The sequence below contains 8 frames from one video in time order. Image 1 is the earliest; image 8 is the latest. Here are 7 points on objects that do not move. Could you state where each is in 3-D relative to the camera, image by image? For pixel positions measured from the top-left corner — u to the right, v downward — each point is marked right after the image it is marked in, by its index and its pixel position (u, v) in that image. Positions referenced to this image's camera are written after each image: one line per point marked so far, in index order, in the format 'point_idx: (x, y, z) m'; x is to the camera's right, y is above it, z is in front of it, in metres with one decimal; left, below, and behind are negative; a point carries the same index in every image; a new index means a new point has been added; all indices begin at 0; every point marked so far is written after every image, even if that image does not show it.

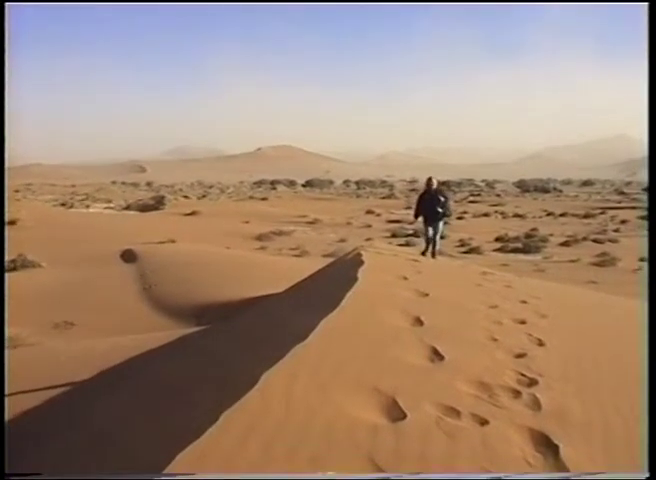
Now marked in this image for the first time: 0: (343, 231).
0: (+0.1, +0.1, +6.9) m
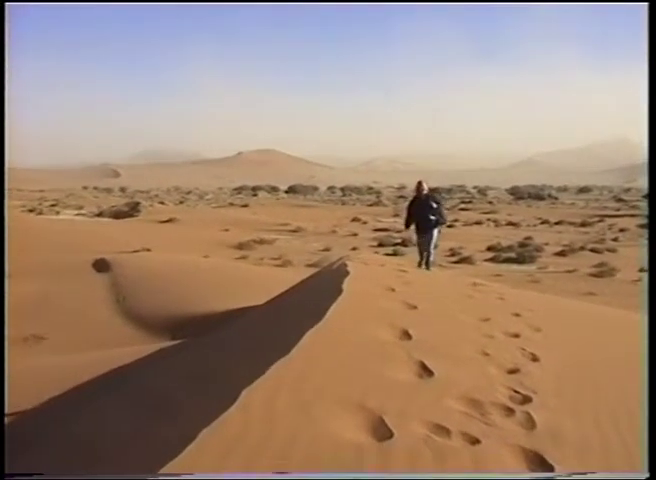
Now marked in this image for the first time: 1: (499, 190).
0: (0.0, 0.0, +6.6) m
1: (+1.2, +0.4, +6.4) m
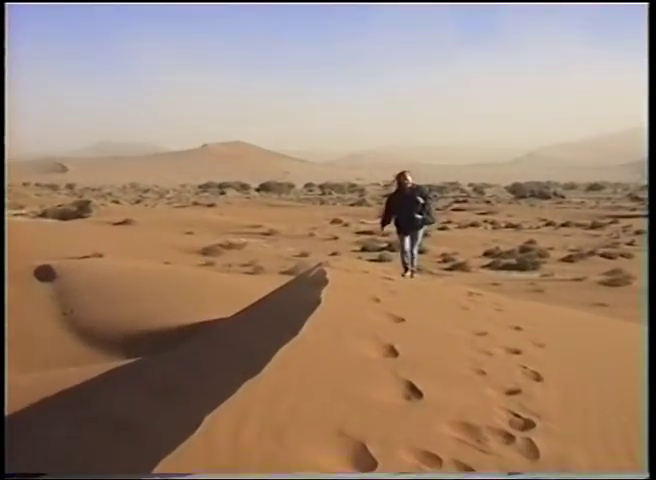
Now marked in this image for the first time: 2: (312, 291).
0: (-0.2, 0.0, +5.8) m
1: (+1.0, +0.3, +5.7) m
2: (-0.1, -0.3, +5.7) m
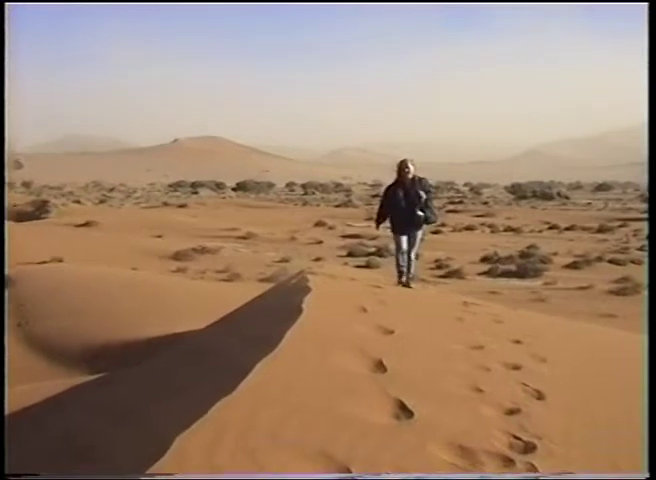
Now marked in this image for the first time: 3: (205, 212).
0: (-0.3, 0.0, +5.3) m
1: (+1.0, +0.3, +5.3) m
2: (-0.2, -0.3, +5.2) m
3: (-0.7, +0.2, +5.3) m
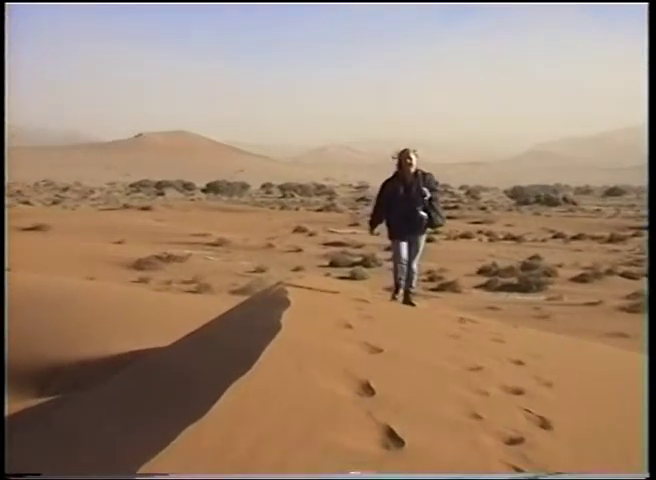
0: (-0.4, -0.1, +4.8) m
1: (+0.9, +0.3, +4.7) m
2: (-0.3, -0.4, +4.7) m
3: (-0.8, +0.1, +4.8) m
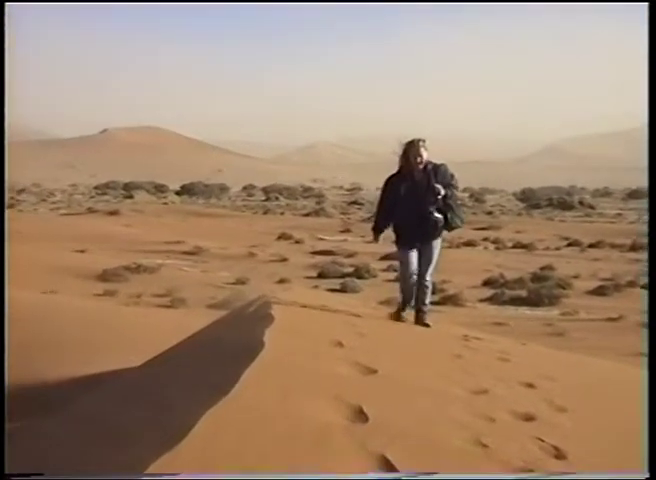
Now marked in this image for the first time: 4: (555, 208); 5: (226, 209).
0: (-0.4, -0.1, +4.3) m
1: (+0.8, +0.2, +4.3) m
2: (-0.4, -0.4, +4.2) m
3: (-0.9, +0.1, +4.3) m
4: (+1.0, +0.1, +4.3) m
5: (-0.5, +0.1, +4.3) m
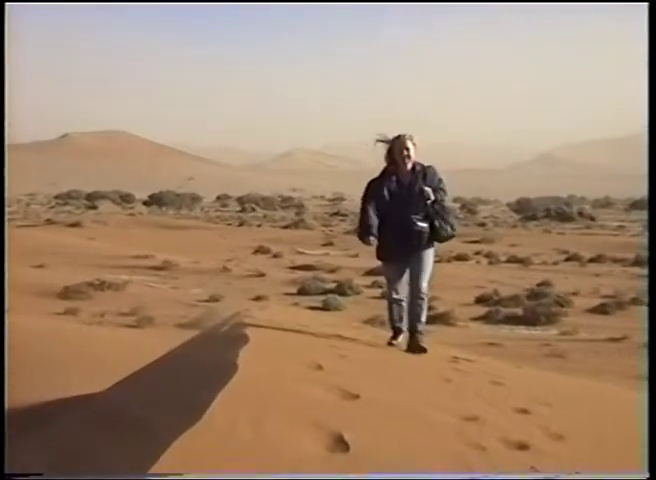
0: (-0.5, -0.2, +4.0) m
1: (+0.7, +0.2, +4.0) m
2: (-0.4, -0.5, +3.9) m
3: (-0.9, 0.0, +4.0) m
4: (+1.0, +0.1, +4.0) m
5: (-0.6, +0.1, +4.0) m
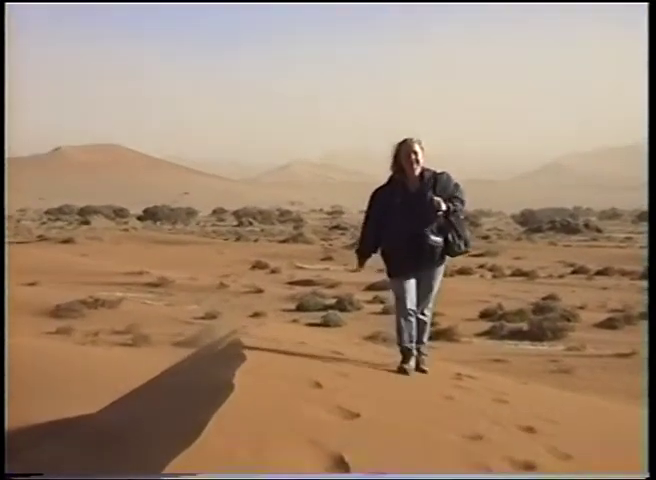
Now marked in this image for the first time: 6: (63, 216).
0: (-0.5, -0.2, +3.9) m
1: (+0.7, +0.1, +3.9) m
2: (-0.4, -0.5, +3.8) m
3: (-0.9, 0.0, +3.9) m
4: (+1.0, 0.0, +3.9) m
5: (-0.6, 0.0, +3.9) m
6: (-1.1, +0.1, +3.9) m
